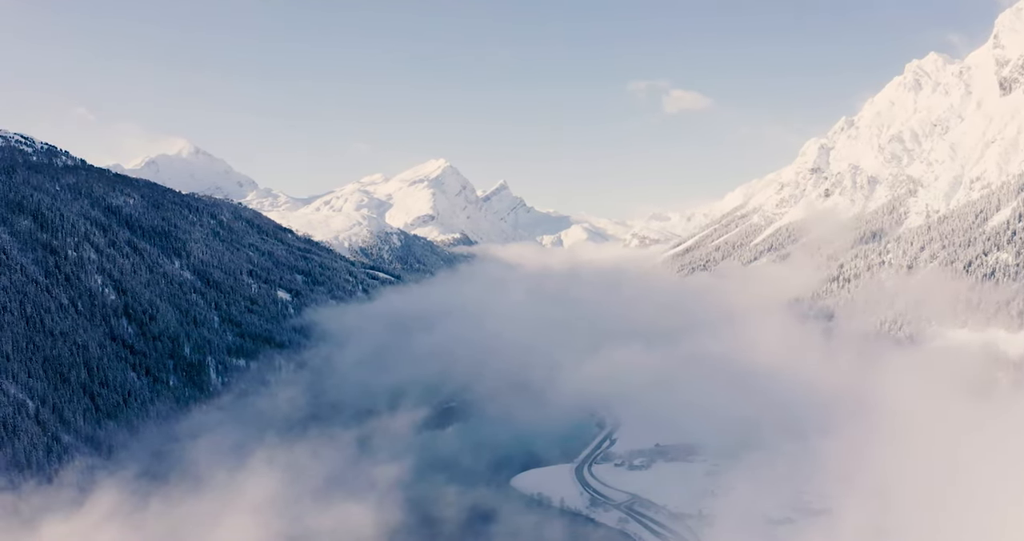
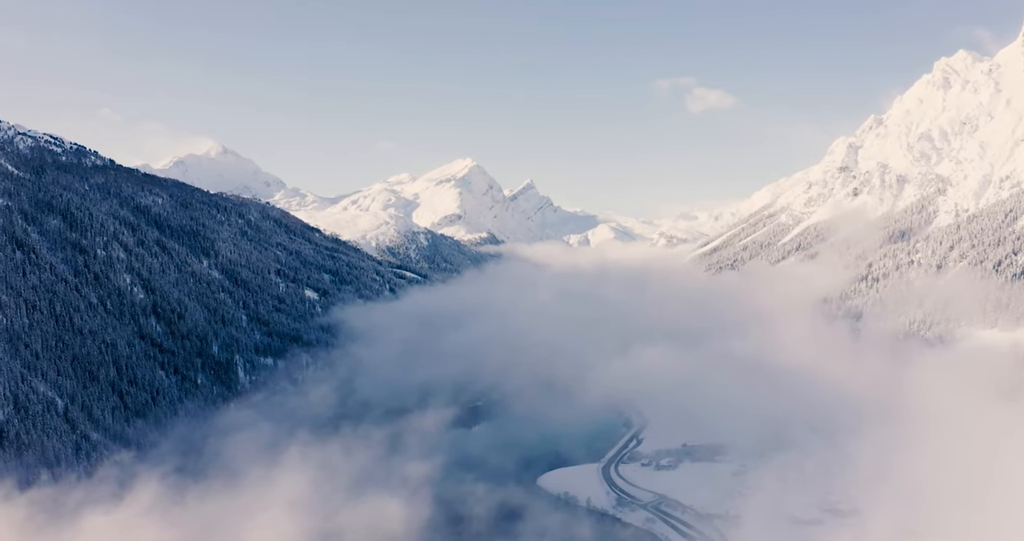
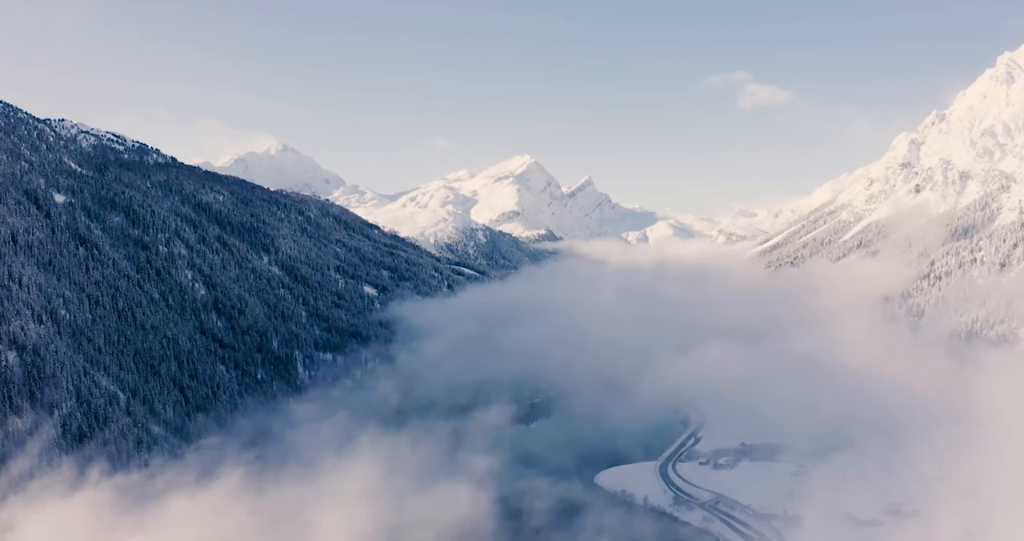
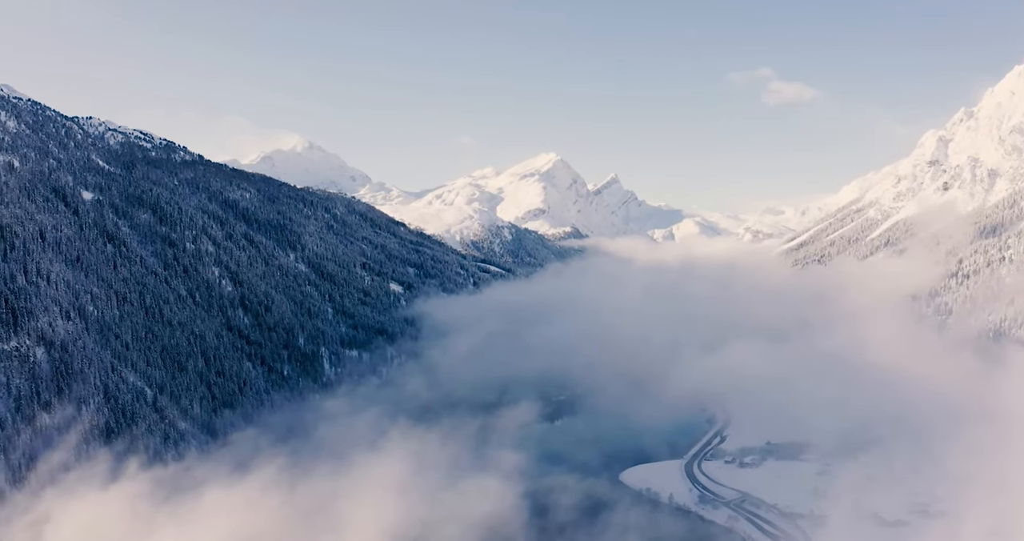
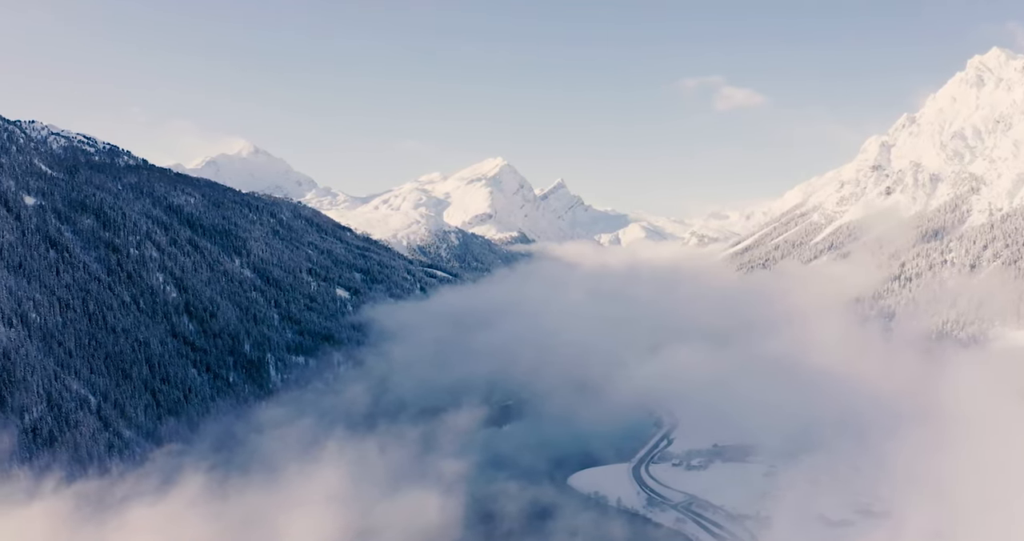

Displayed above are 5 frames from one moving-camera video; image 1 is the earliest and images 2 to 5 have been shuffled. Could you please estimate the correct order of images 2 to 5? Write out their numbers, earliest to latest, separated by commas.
2, 5, 3, 4
